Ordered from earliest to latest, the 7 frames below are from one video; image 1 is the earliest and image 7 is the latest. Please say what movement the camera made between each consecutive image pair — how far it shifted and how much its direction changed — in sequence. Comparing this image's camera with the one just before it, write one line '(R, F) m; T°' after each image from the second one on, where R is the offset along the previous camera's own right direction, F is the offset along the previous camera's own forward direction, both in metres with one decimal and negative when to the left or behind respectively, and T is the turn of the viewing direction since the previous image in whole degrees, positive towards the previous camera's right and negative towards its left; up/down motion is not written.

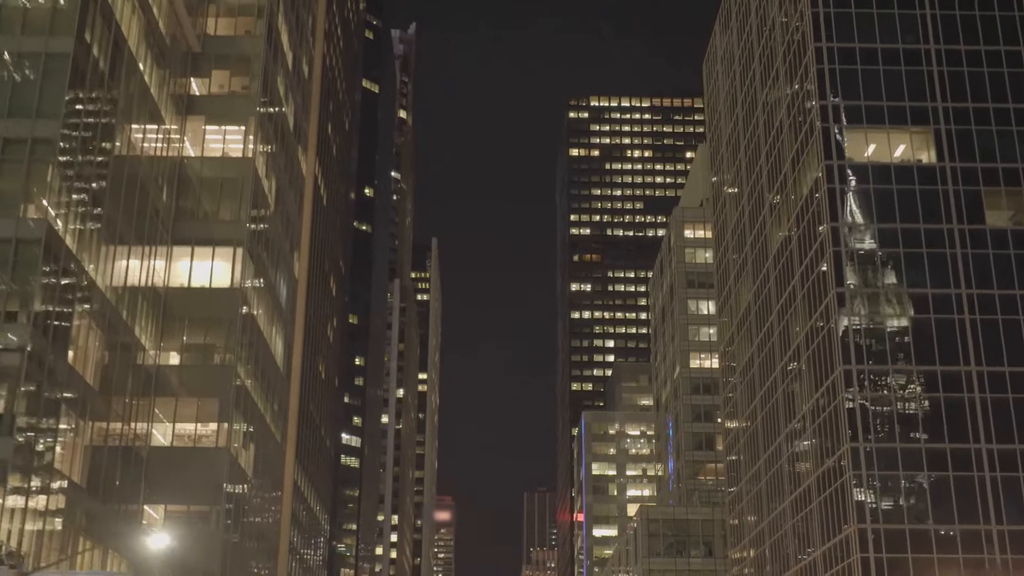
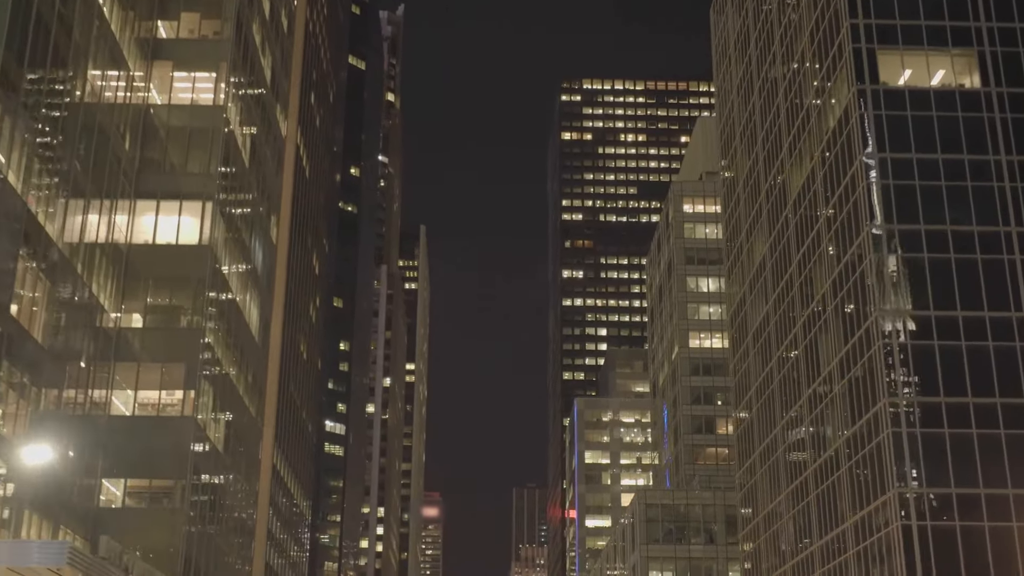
(-0.2, +7.2) m; 0°
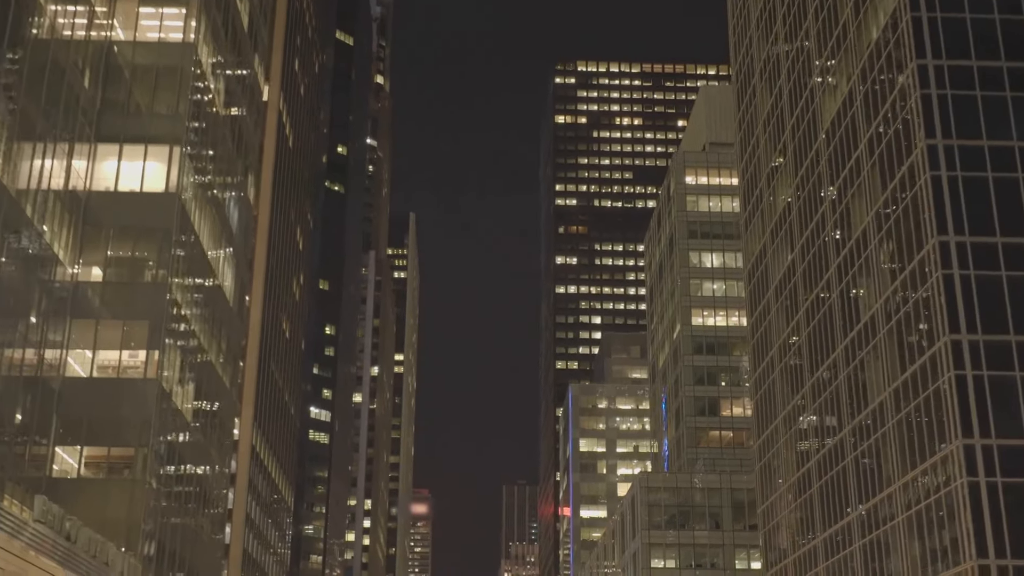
(-0.4, +7.5) m; 0°
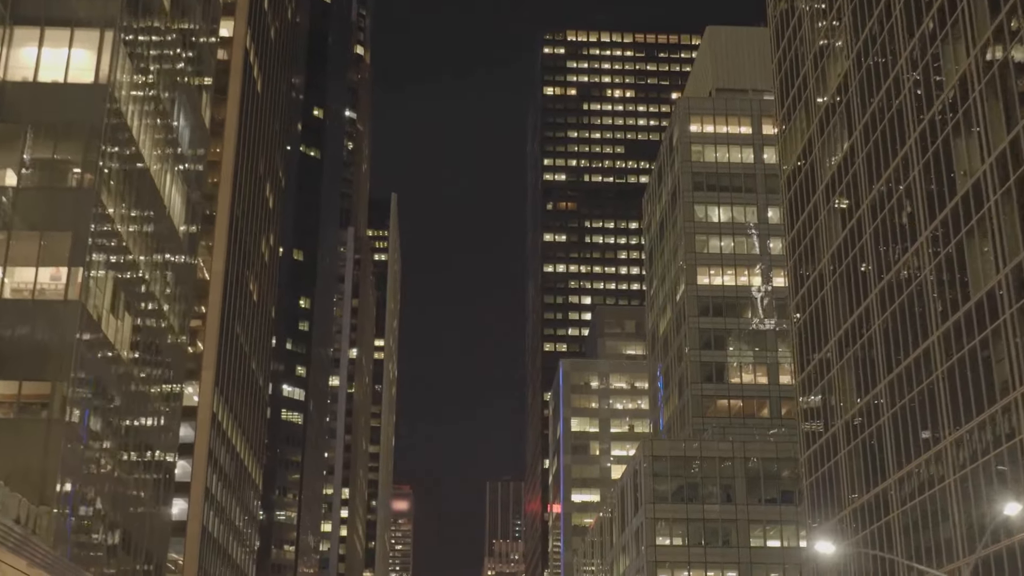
(-0.6, +12.3) m; +1°
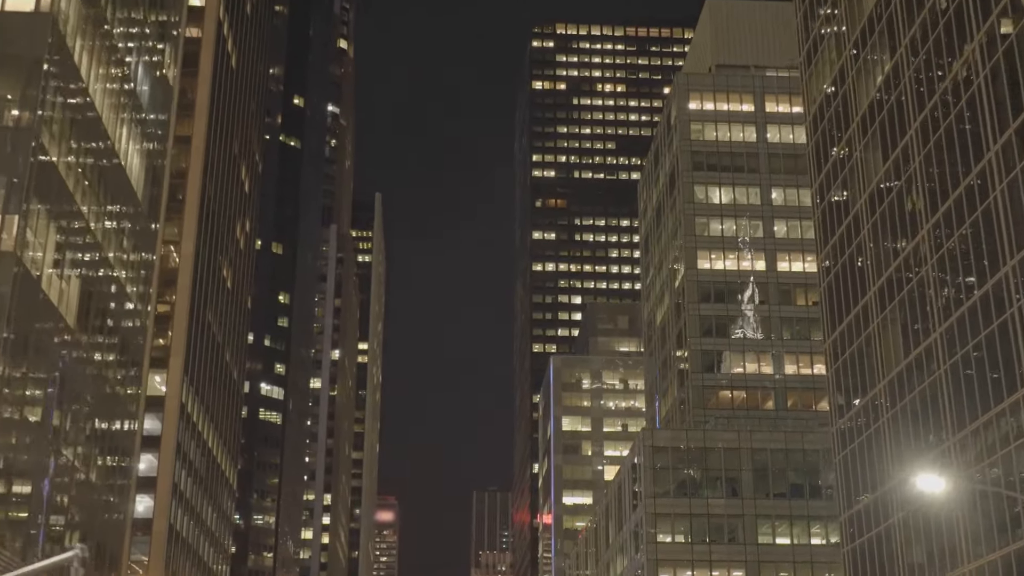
(-0.3, +7.3) m; +1°
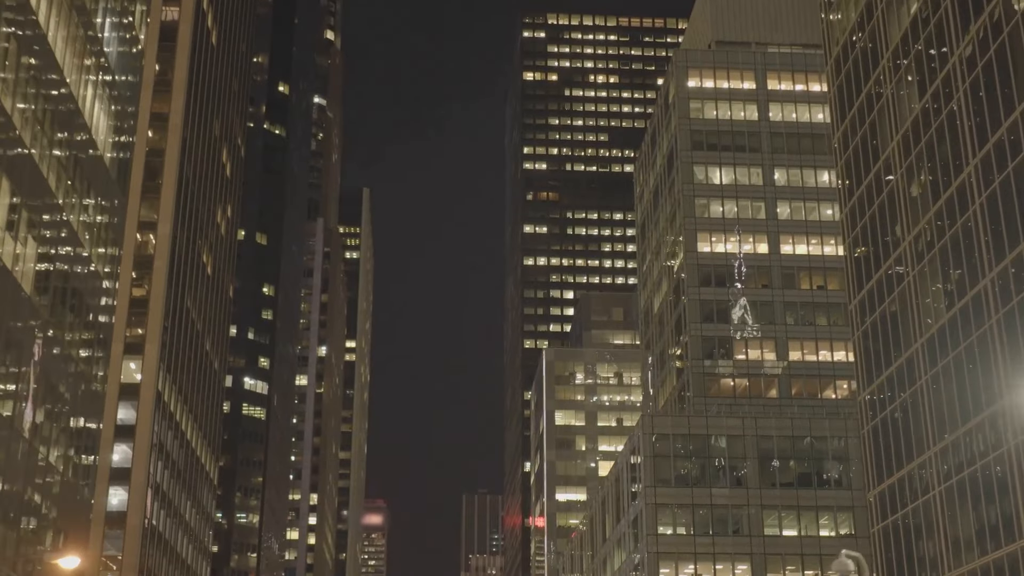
(-0.3, +5.0) m; 0°
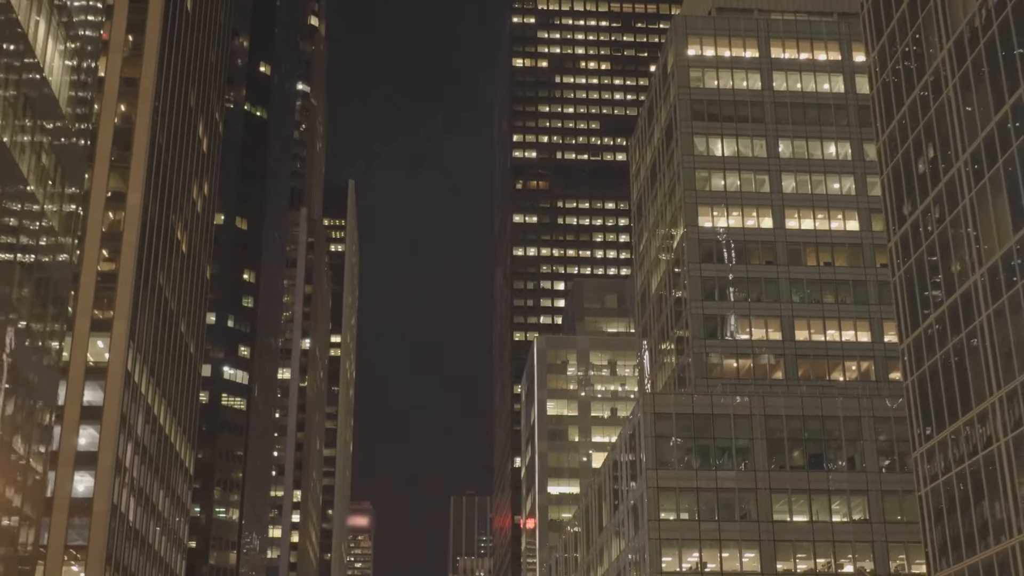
(-0.4, +5.9) m; +1°
